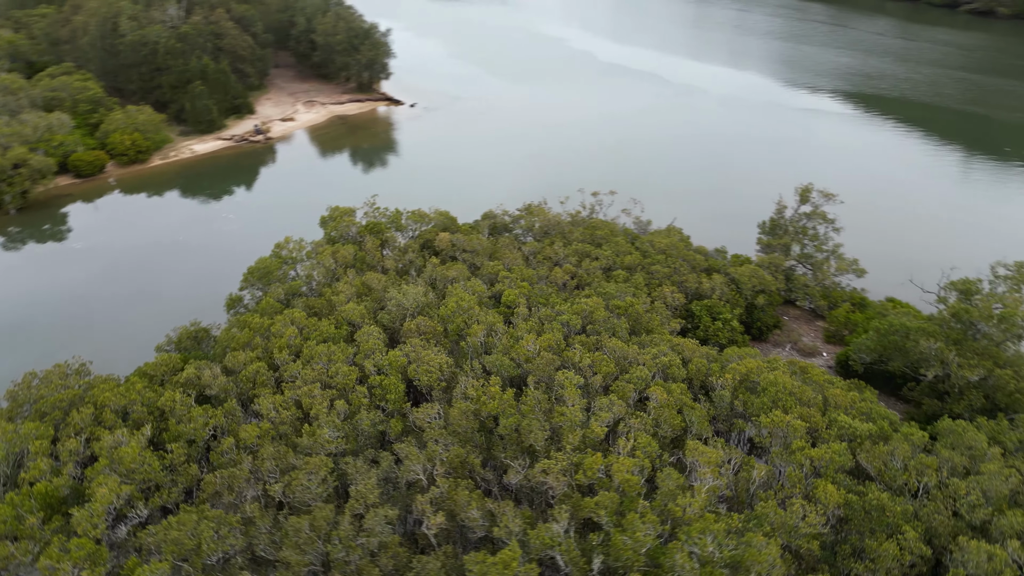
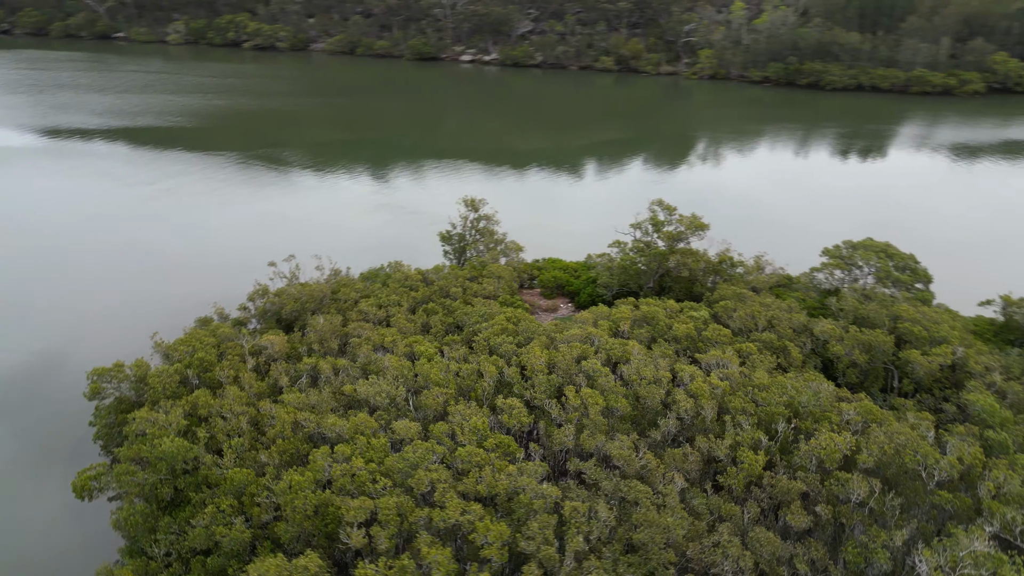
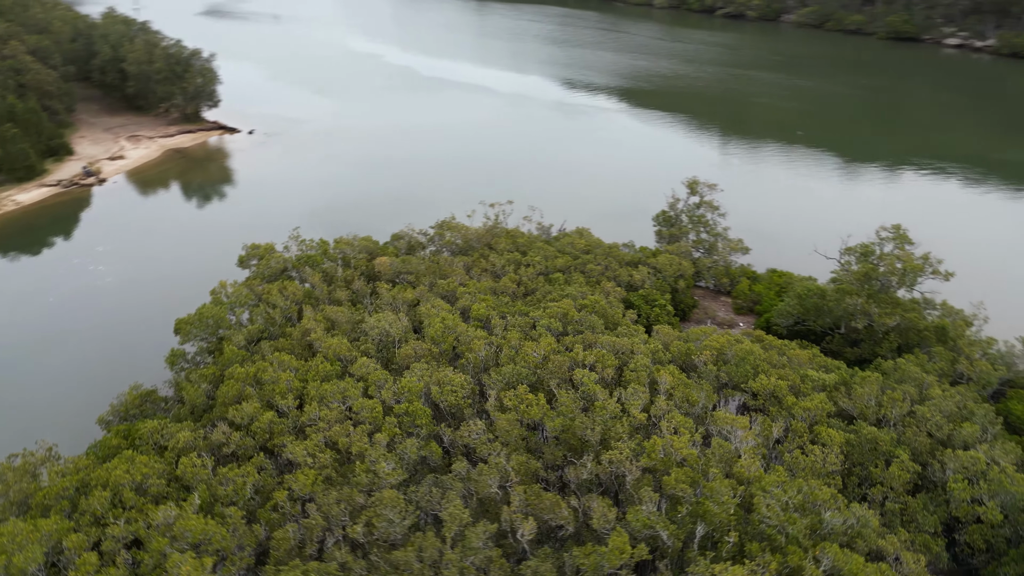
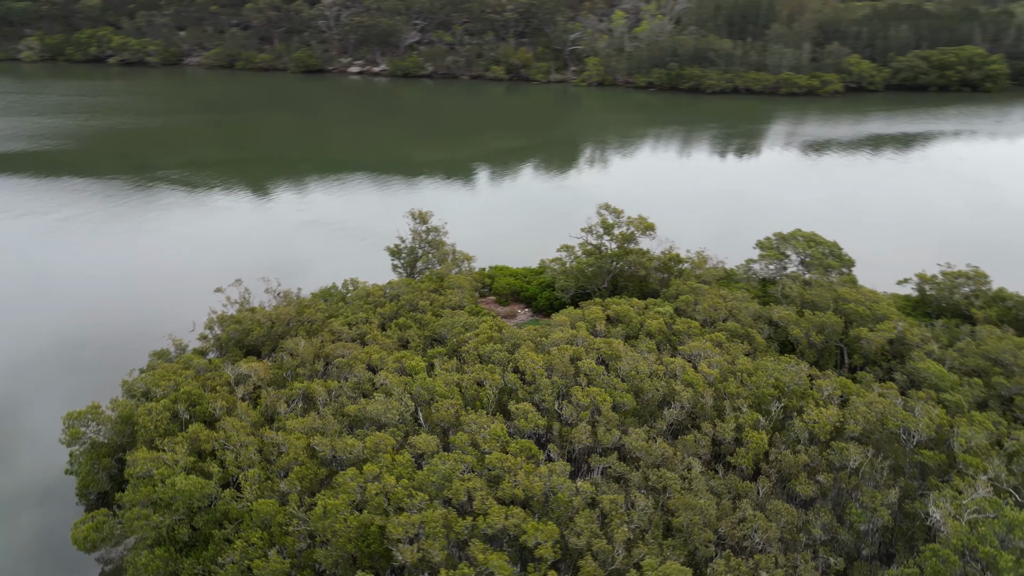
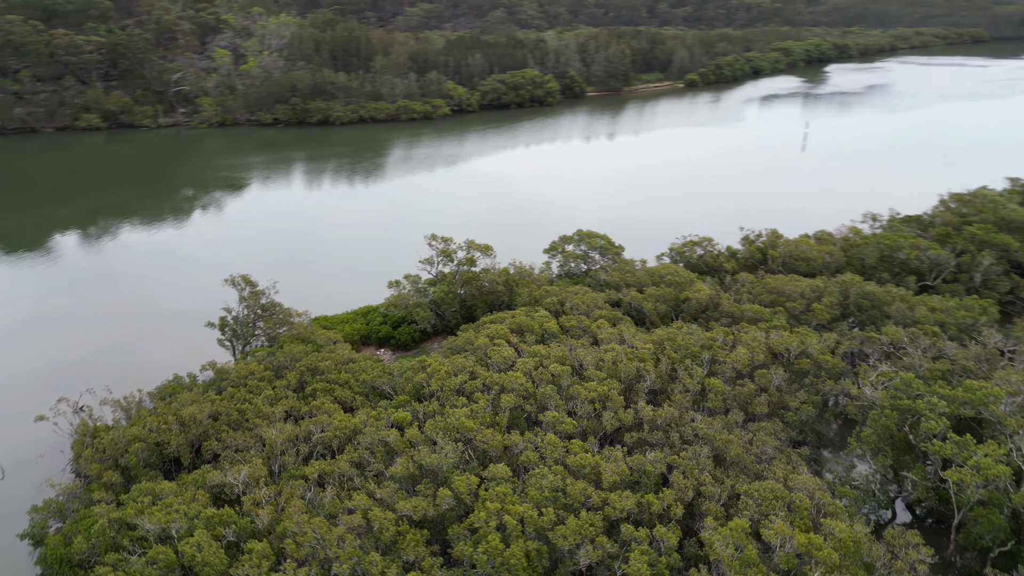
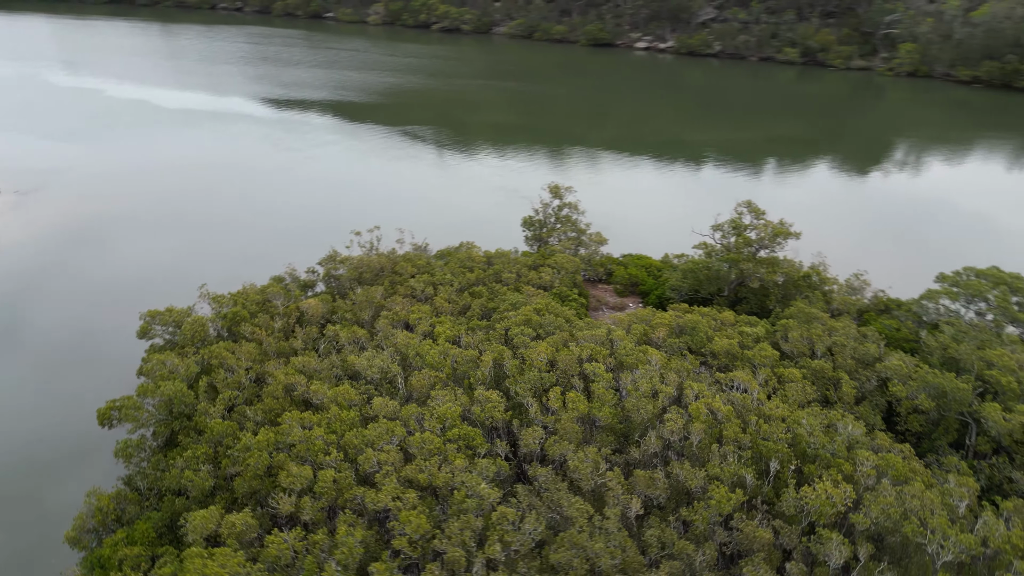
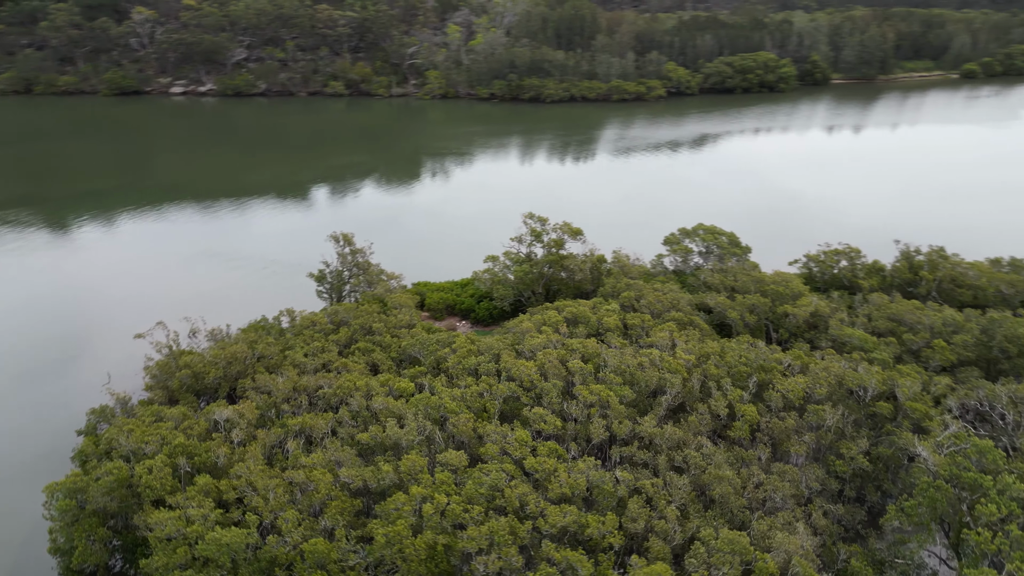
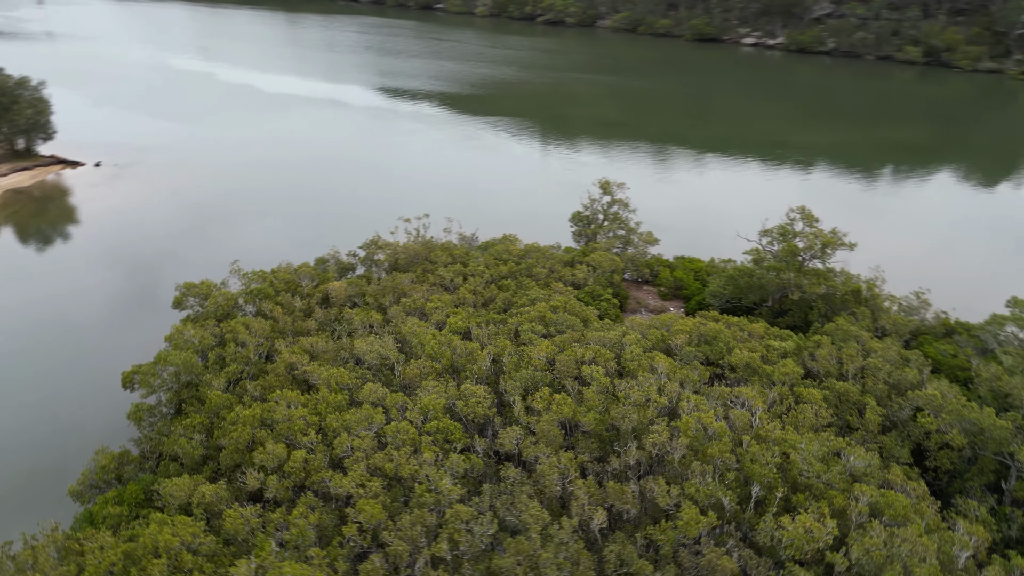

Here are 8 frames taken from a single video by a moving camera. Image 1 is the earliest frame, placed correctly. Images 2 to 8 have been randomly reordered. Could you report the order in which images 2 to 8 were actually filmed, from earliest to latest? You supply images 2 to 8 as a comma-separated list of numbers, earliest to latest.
3, 8, 6, 2, 4, 7, 5
